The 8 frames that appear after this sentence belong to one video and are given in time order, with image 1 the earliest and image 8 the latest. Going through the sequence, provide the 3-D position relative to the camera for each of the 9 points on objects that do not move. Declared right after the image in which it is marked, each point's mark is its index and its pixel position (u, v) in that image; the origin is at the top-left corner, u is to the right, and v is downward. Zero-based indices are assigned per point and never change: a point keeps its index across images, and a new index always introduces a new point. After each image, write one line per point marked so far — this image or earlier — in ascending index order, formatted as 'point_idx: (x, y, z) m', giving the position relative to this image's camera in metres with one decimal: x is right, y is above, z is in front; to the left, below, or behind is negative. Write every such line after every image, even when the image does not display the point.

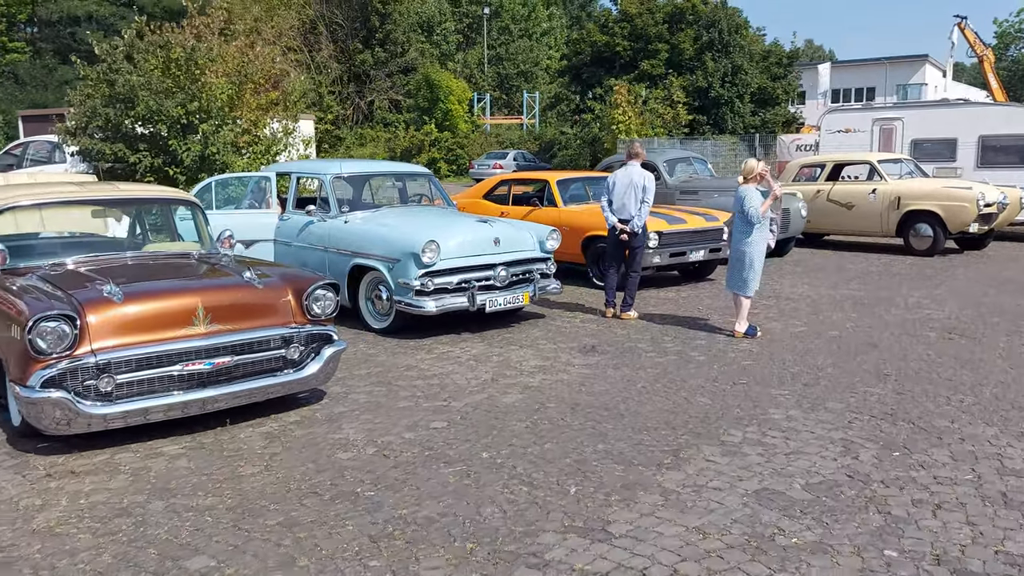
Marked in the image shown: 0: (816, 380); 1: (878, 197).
0: (+2.2, -0.7, +6.3) m
1: (+6.1, +1.5, +14.5) m
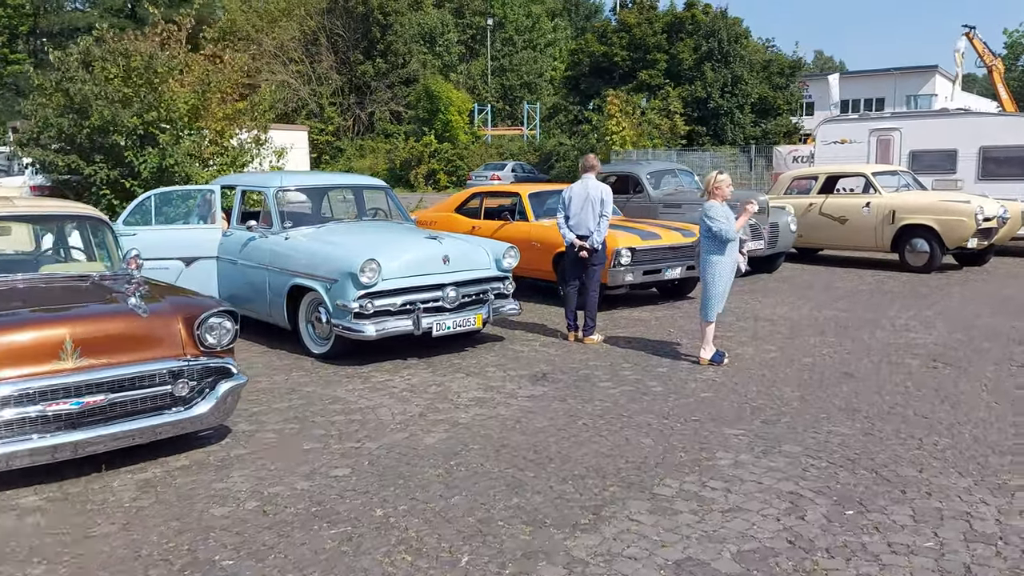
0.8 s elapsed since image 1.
0: (+1.7, -0.8, +5.7) m
1: (+5.7, +1.2, +13.9) m
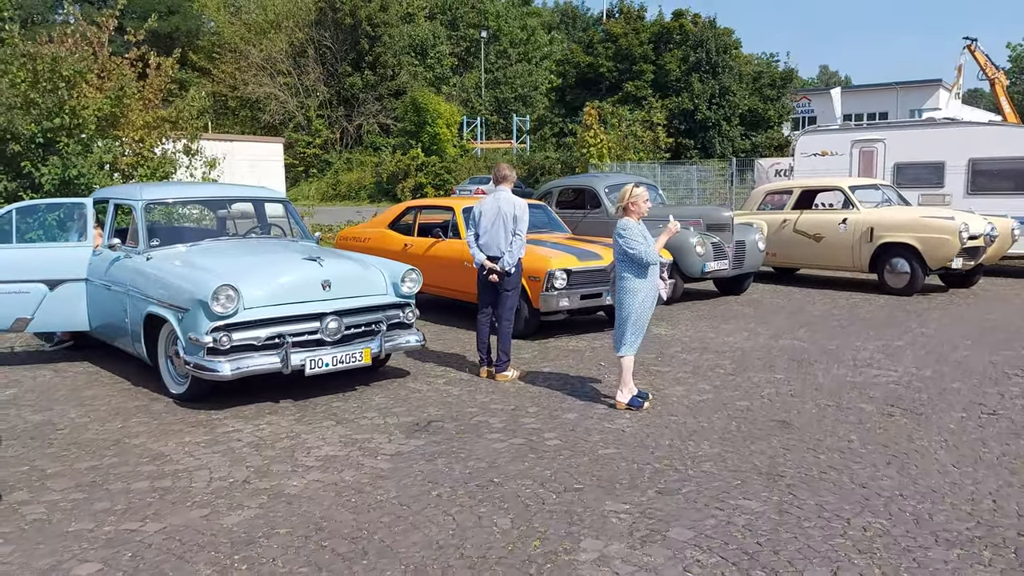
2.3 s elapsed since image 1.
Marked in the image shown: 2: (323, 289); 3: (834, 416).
0: (+0.9, -1.0, +4.6) m
1: (+4.9, +0.9, +12.8) m
2: (-1.4, 0.0, +6.5) m
3: (+2.2, -0.9, +5.9) m
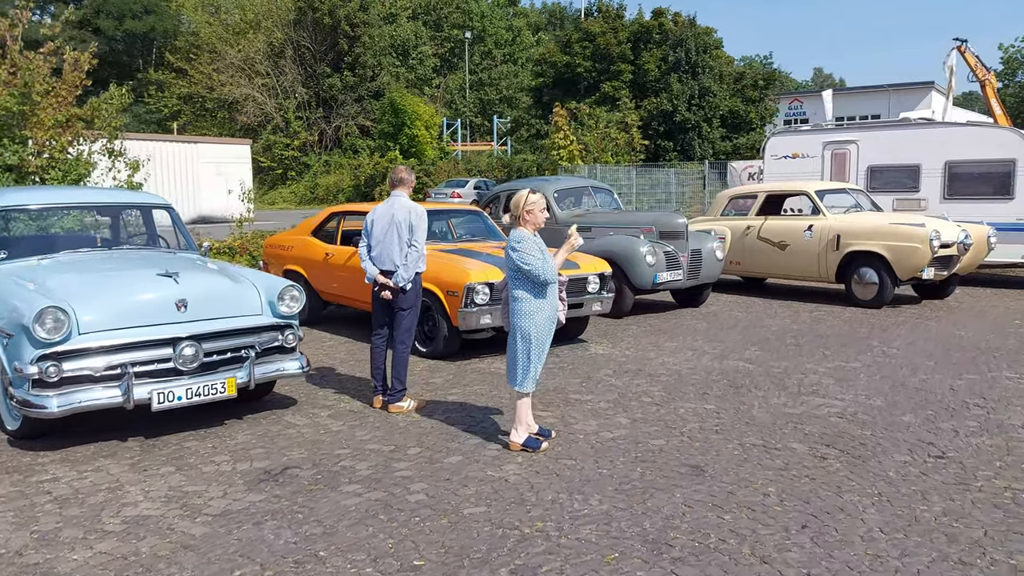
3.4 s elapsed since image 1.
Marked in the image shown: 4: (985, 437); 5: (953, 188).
0: (+0.1, -1.2, +3.8) m
1: (+4.2, +0.7, +12.0) m
2: (-2.2, -0.1, +5.7) m
3: (+1.4, -1.0, +5.1) m
4: (+3.0, -0.9, +5.5) m
5: (+6.9, +1.6, +13.7) m
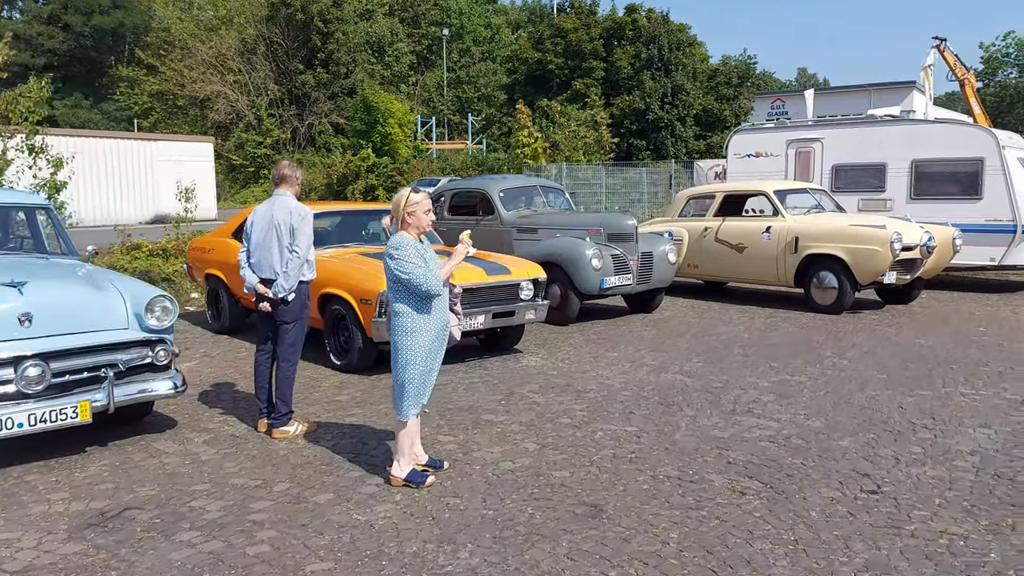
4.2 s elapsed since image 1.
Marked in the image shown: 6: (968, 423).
0: (-0.5, -1.2, +3.1) m
1: (+3.4, +0.7, +11.5) m
2: (-2.8, -0.2, +5.0) m
3: (+0.8, -1.1, +4.5) m
4: (+2.4, -1.0, +4.9) m
5: (+6.1, +1.5, +13.1) m
6: (+3.0, -0.9, +5.9) m
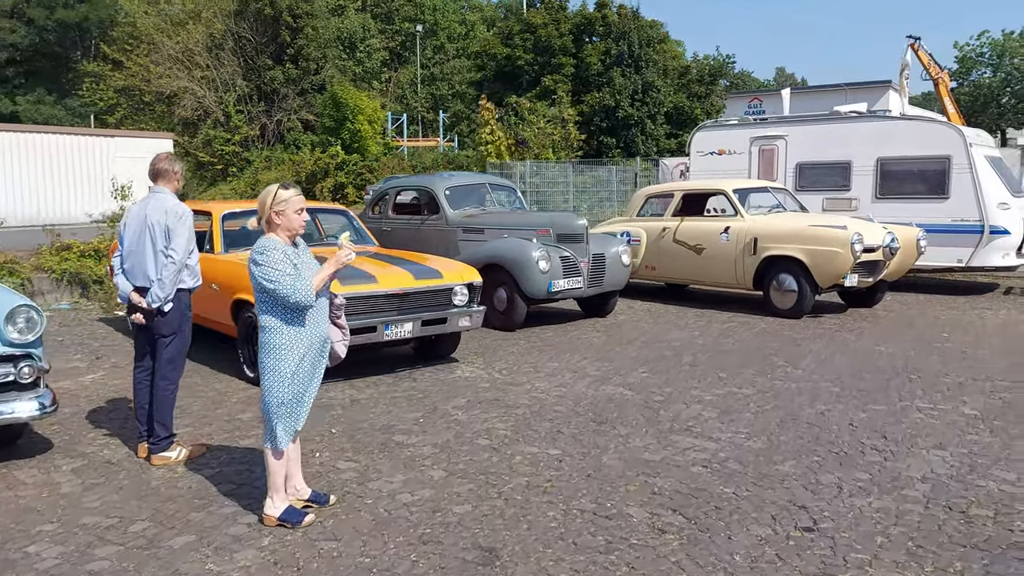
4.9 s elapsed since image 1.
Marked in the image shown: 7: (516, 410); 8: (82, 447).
0: (-1.0, -1.3, +2.6) m
1: (+2.8, +0.6, +11.0) m
2: (-3.3, -0.3, +4.4) m
3: (+0.3, -1.1, +4.0) m
4: (+1.8, -1.1, +4.4) m
5: (+5.4, +1.5, +12.7) m
6: (+2.5, -1.0, +5.4) m
7: (0.0, -0.9, +6.2) m
8: (-2.6, -1.0, +5.3) m
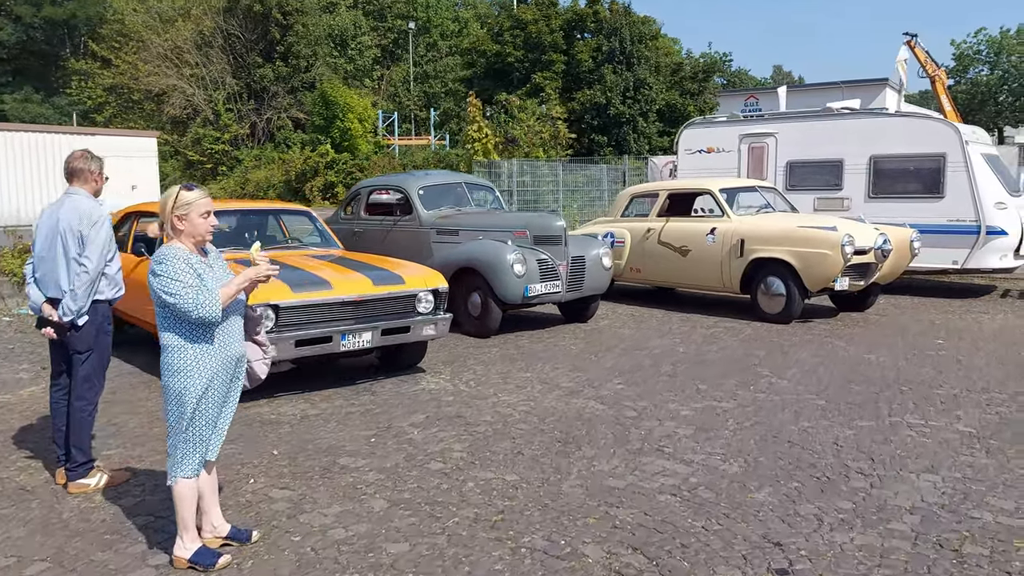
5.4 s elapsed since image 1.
0: (-1.2, -1.4, +2.1) m
1: (+2.5, +0.6, +10.5) m
2: (-3.6, -0.3, +4.0) m
3: (0.0, -1.2, +3.5) m
4: (+1.6, -1.1, +4.0) m
5: (+5.2, +1.4, +12.3) m
6: (+2.3, -1.0, +4.9) m
7: (-0.2, -0.9, +5.8) m
8: (-2.9, -1.0, +4.9) m
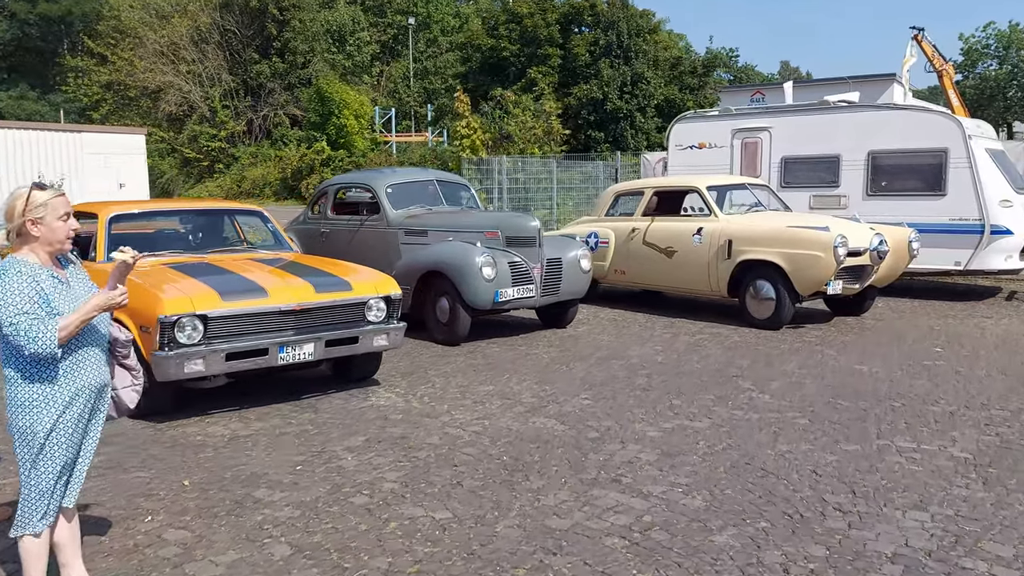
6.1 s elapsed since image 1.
0: (-1.6, -1.4, +1.6) m
1: (+2.2, +0.6, +10.0) m
2: (-3.9, -0.4, +3.4) m
3: (-0.3, -1.2, +3.0) m
4: (+1.2, -1.2, +3.5) m
5: (+4.9, +1.4, +11.7) m
6: (+1.9, -1.1, +4.4) m
7: (-0.6, -1.0, +5.2) m
8: (-3.2, -1.1, +4.4) m
